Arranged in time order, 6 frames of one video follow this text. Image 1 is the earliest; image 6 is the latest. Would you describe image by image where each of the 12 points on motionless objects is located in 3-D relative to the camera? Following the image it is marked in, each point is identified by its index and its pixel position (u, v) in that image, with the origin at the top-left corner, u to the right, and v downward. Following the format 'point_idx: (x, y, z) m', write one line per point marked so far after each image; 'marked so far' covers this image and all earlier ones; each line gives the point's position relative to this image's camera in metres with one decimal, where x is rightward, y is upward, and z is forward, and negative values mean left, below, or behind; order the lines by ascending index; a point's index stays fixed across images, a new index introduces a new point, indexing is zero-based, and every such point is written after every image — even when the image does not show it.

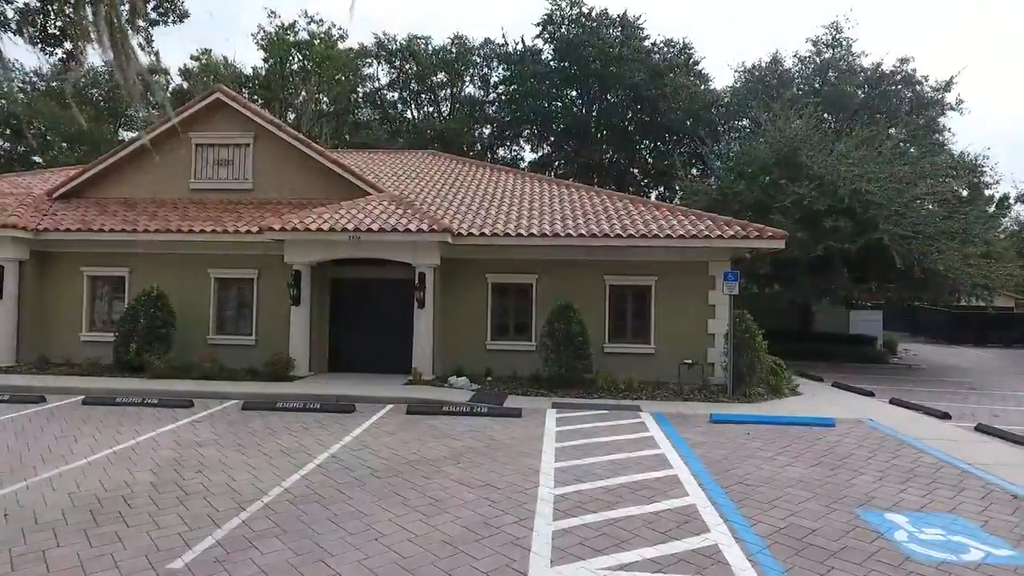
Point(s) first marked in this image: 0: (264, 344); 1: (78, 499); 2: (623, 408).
0: (-5.5, -1.2, +13.7) m
1: (-4.4, -2.1, +6.3) m
2: (+2.0, -2.1, +10.9) m
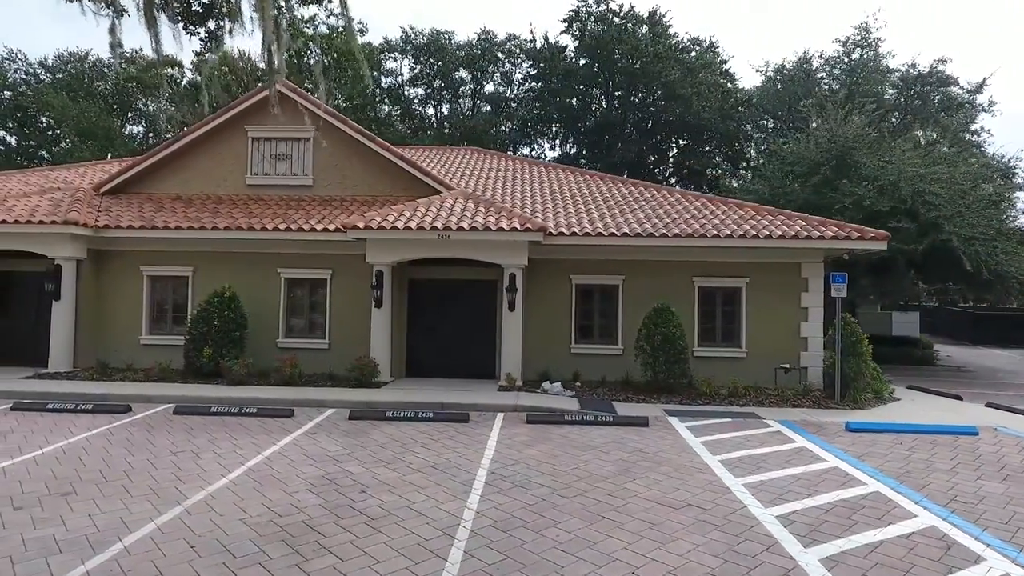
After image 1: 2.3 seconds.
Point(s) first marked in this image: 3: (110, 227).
0: (-3.6, -1.2, +13.1) m
1: (-2.3, -2.2, +5.7) m
2: (+3.9, -2.1, +10.5) m
3: (-8.2, +1.3, +12.7) m
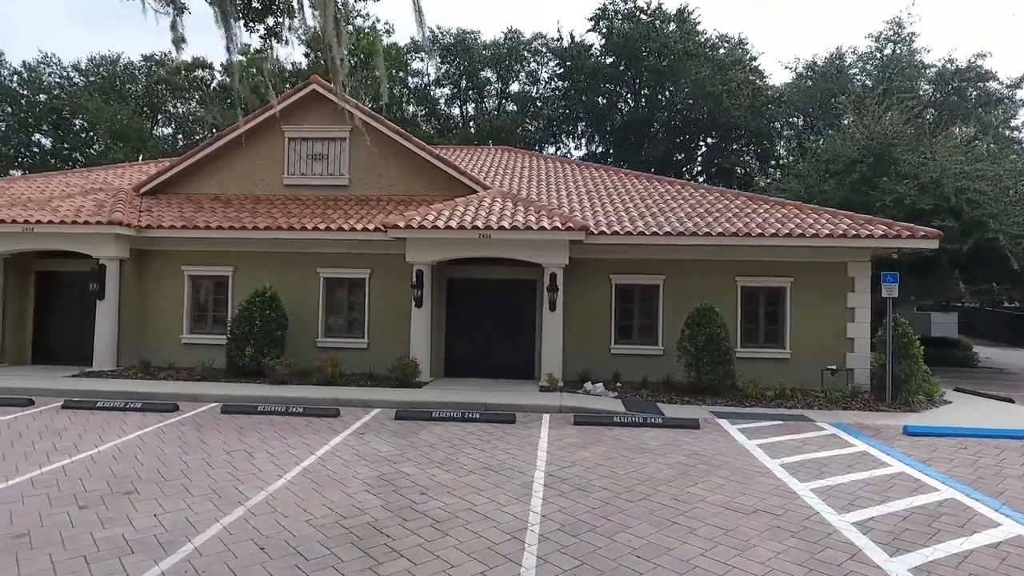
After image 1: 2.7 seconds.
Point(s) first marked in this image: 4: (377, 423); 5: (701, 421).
0: (-2.8, -1.2, +13.0) m
1: (-1.7, -2.2, +5.6) m
2: (+4.6, -2.1, +10.2) m
3: (-7.4, +1.3, +12.9) m
4: (-2.0, -2.0, +9.4) m
5: (+3.0, -2.1, +9.8) m
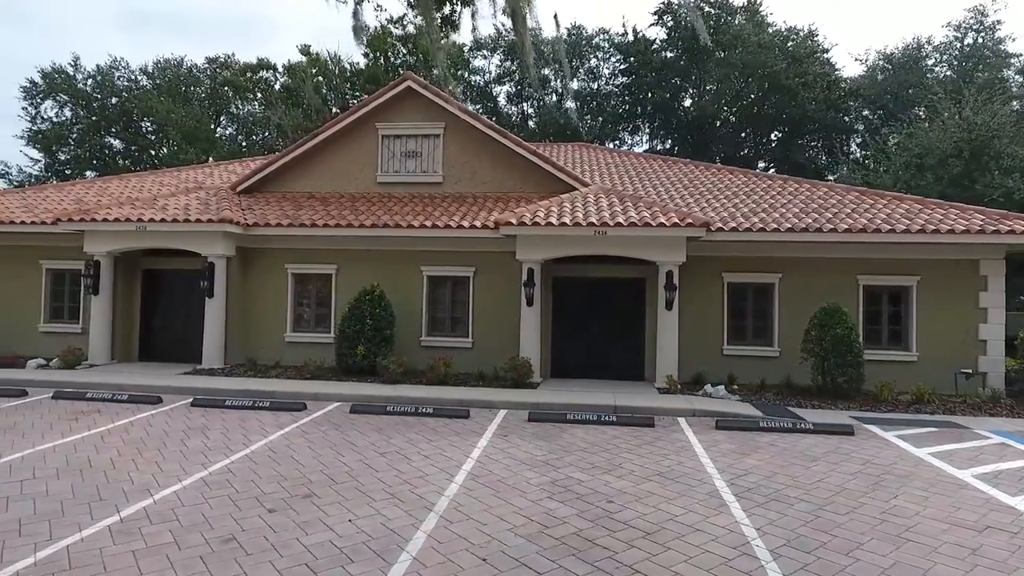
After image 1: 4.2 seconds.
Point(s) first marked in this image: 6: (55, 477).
0: (-0.6, -1.2, +12.8) m
1: (+0.2, -2.1, +5.3) m
2: (+6.7, -2.1, +9.7) m
3: (-5.2, +1.3, +12.8) m
4: (0.0, -2.0, +9.2) m
5: (+5.0, -2.1, +9.3) m
6: (-4.9, -2.0, +6.7) m
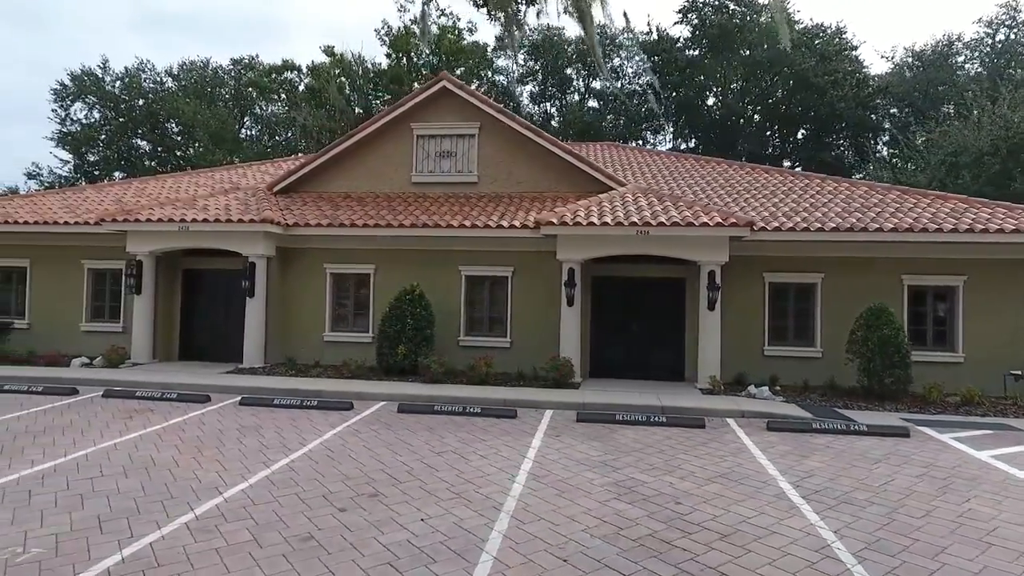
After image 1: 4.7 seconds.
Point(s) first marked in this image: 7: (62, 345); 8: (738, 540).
0: (+0.2, -1.2, +12.8) m
1: (+0.8, -2.1, +5.3) m
2: (+7.4, -2.1, +9.5) m
3: (-4.4, +1.3, +12.9) m
4: (+0.8, -2.0, +9.1) m
5: (+5.8, -2.1, +9.1) m
6: (-4.2, -2.0, +6.8) m
7: (-10.3, -1.3, +14.3) m
8: (+1.9, -2.1, +5.3) m
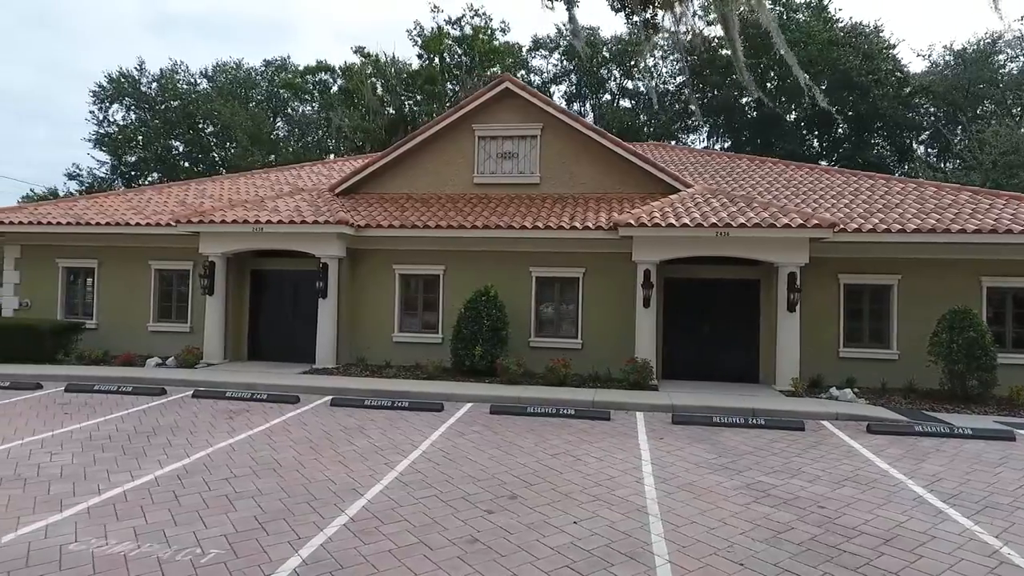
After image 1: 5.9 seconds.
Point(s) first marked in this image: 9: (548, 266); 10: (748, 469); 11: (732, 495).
0: (+1.7, -1.2, +12.8) m
1: (+2.2, -2.2, +5.3) m
2: (+8.9, -2.1, +9.4) m
3: (-2.9, +1.3, +13.0) m
4: (+2.2, -2.0, +9.1) m
5: (+7.2, -2.1, +9.1) m
6: (-2.8, -2.0, +6.8) m
7: (-8.8, -1.3, +14.4) m
8: (+3.3, -2.2, +5.3) m
9: (+0.8, +0.5, +13.0) m
10: (+2.7, -2.1, +7.3) m
11: (+2.2, -2.1, +6.4) m
